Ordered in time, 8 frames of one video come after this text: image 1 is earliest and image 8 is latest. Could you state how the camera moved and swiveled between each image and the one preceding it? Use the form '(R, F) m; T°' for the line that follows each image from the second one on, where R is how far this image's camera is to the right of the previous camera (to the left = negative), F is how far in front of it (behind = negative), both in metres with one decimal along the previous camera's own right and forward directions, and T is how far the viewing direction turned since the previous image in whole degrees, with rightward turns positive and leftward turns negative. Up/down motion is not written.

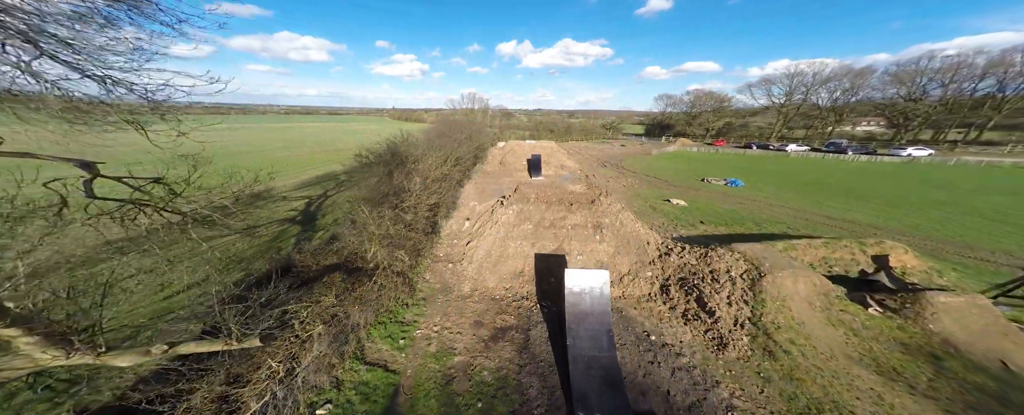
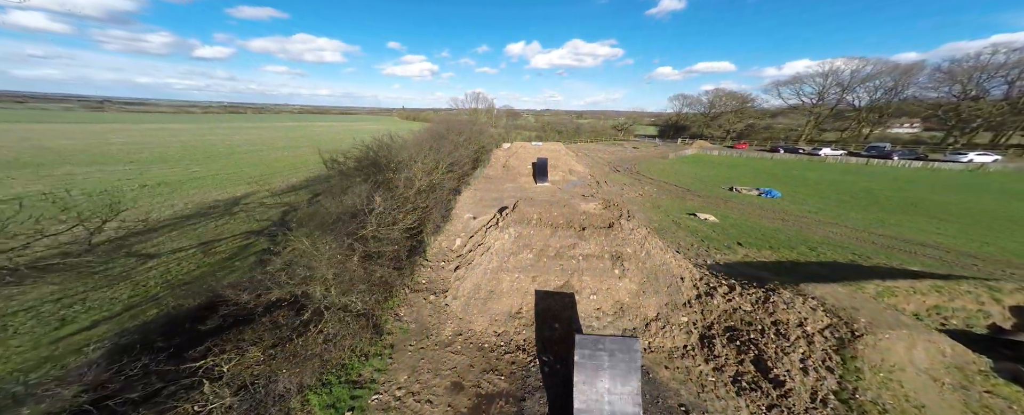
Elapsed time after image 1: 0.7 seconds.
(+0.4, +2.5) m; -2°
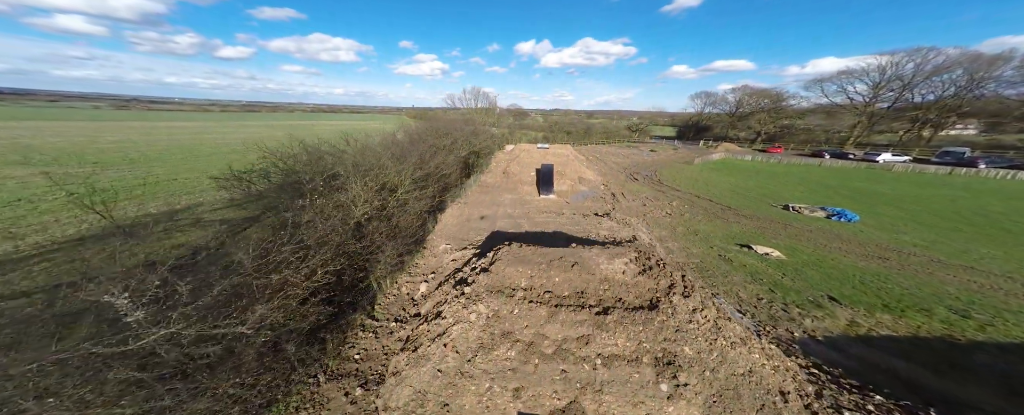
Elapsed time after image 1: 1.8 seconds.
(+0.8, +3.9) m; -2°
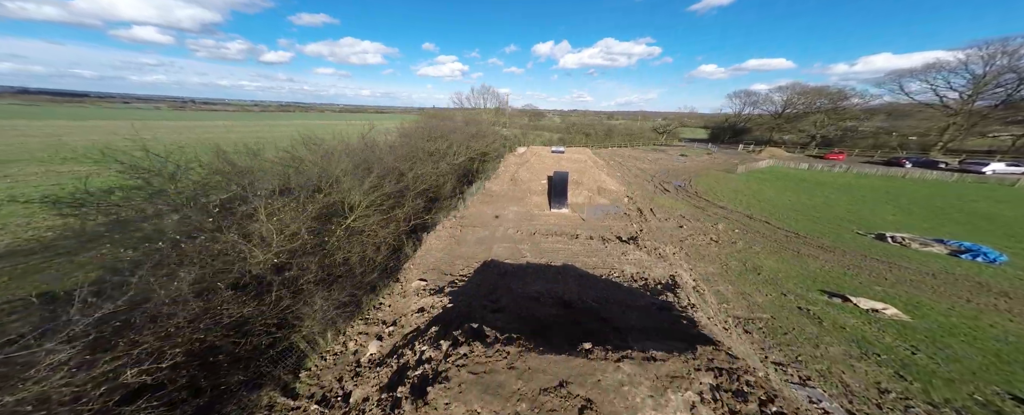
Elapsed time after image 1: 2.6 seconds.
(+0.7, +2.8) m; -4°
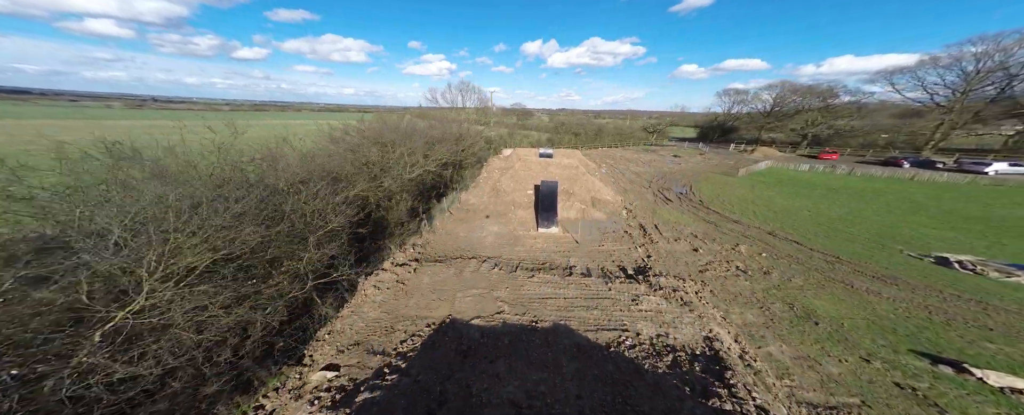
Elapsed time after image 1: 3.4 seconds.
(+0.5, +2.9) m; +3°
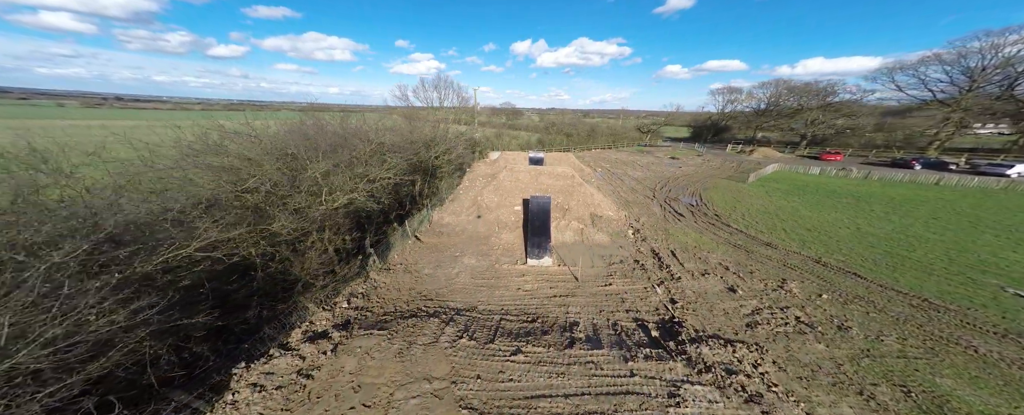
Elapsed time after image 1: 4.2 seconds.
(+0.4, +2.8) m; +2°
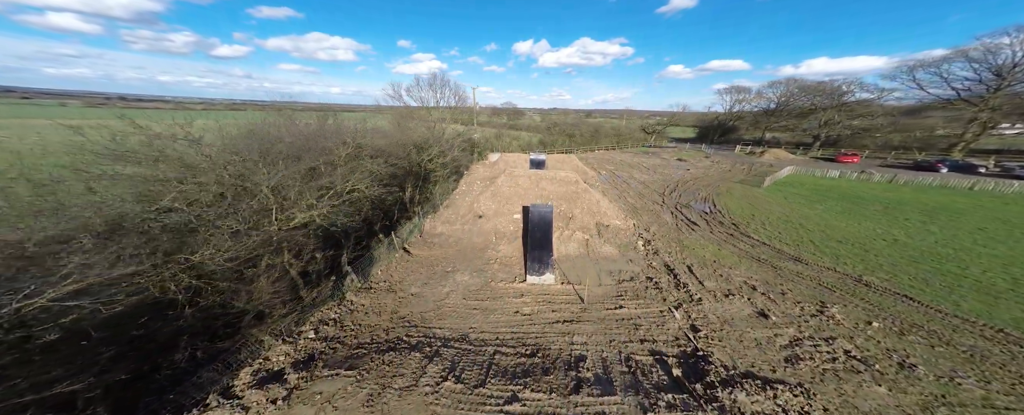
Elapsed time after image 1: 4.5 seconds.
(+0.1, +1.0) m; 0°
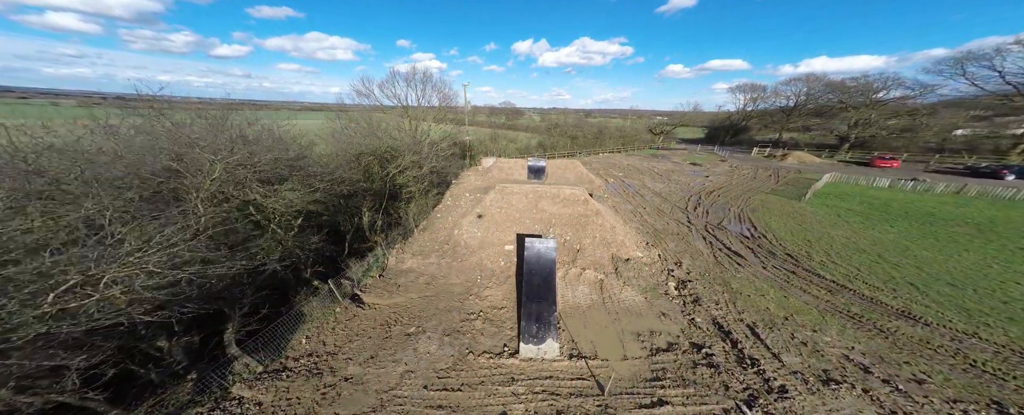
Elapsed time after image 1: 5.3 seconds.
(+0.3, +2.7) m; 0°
